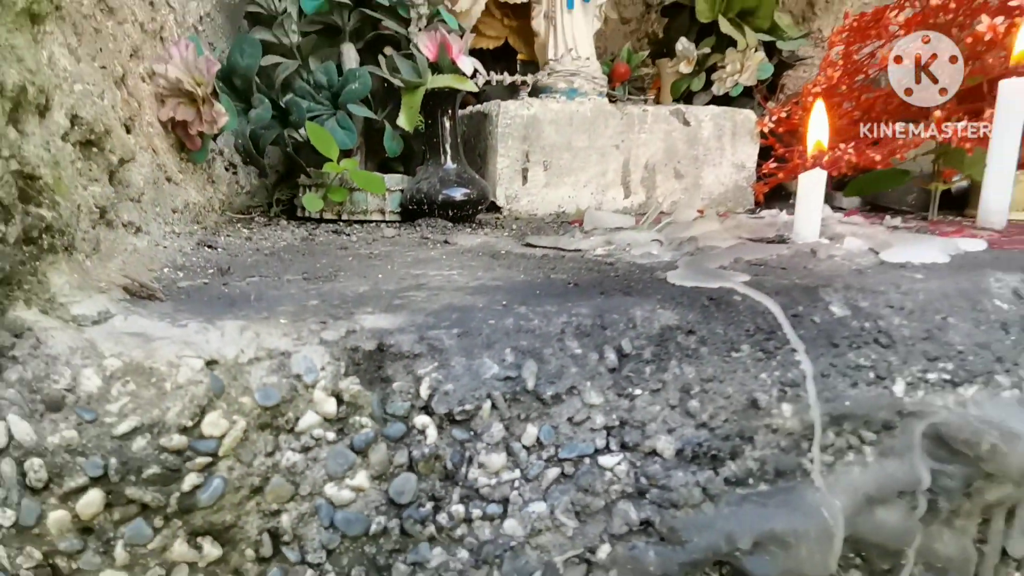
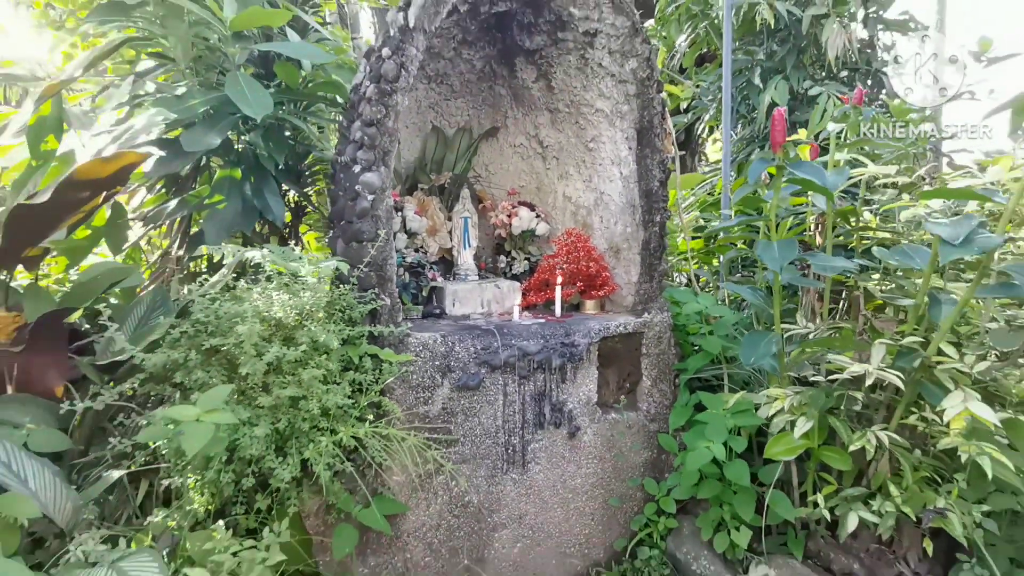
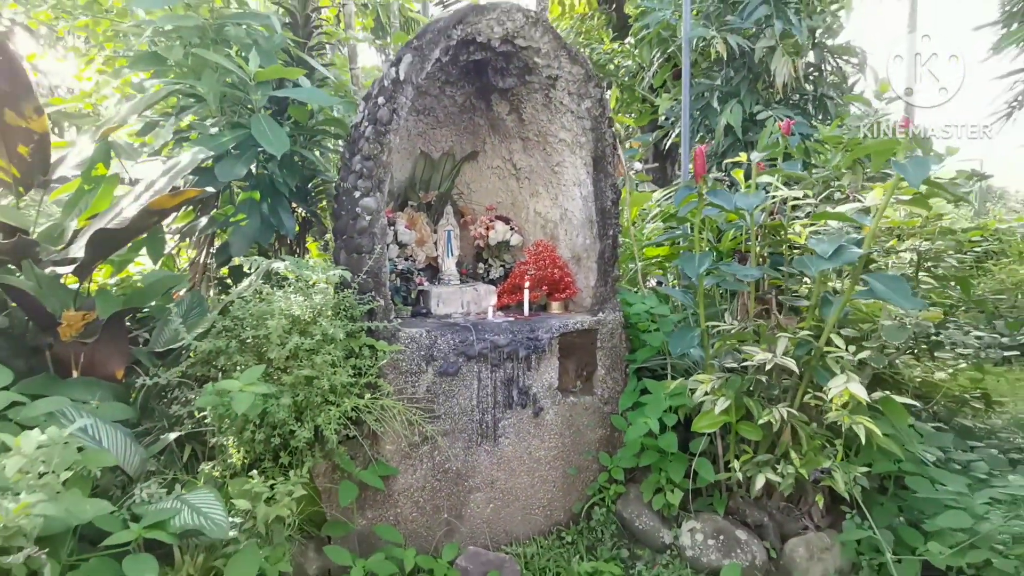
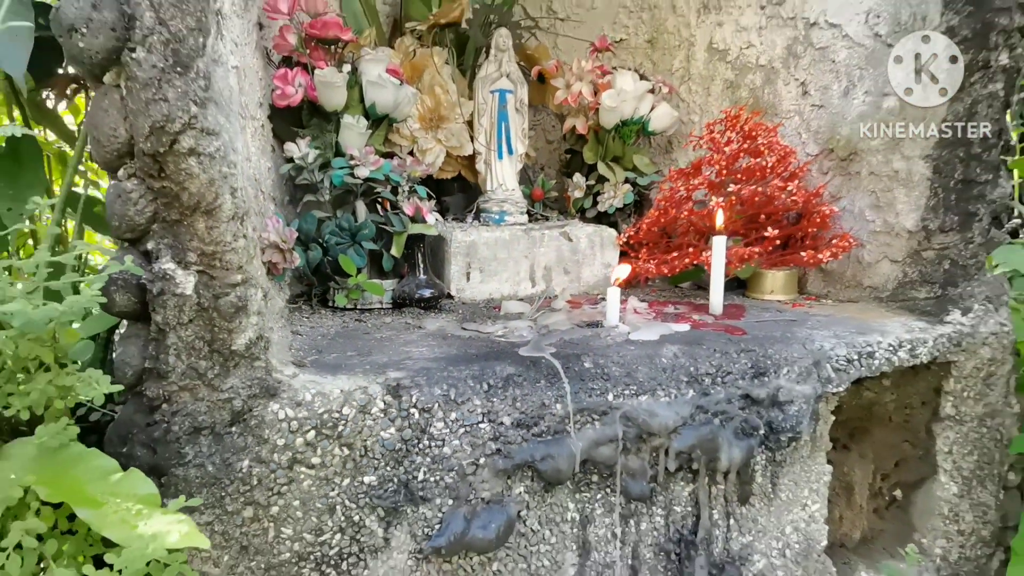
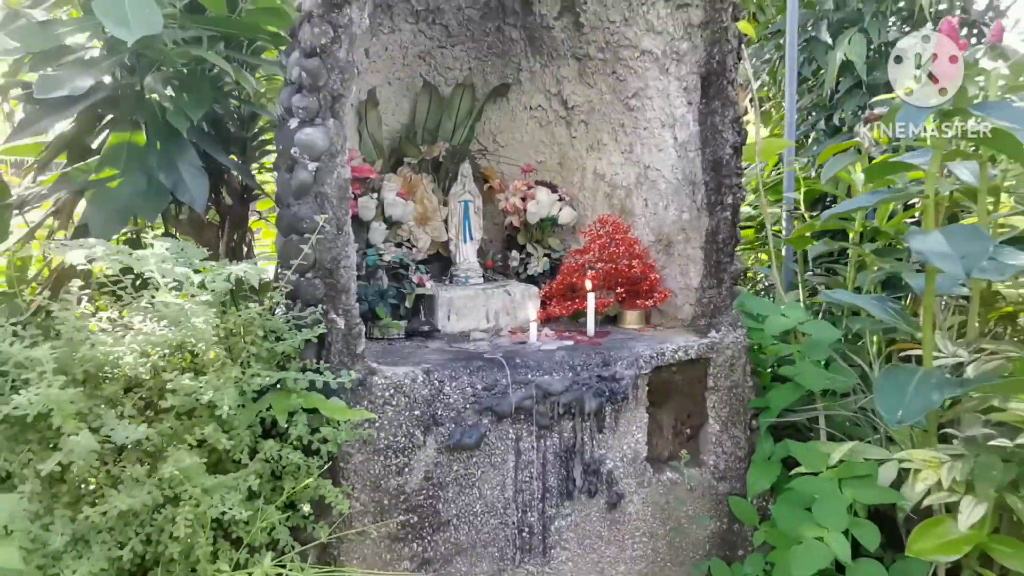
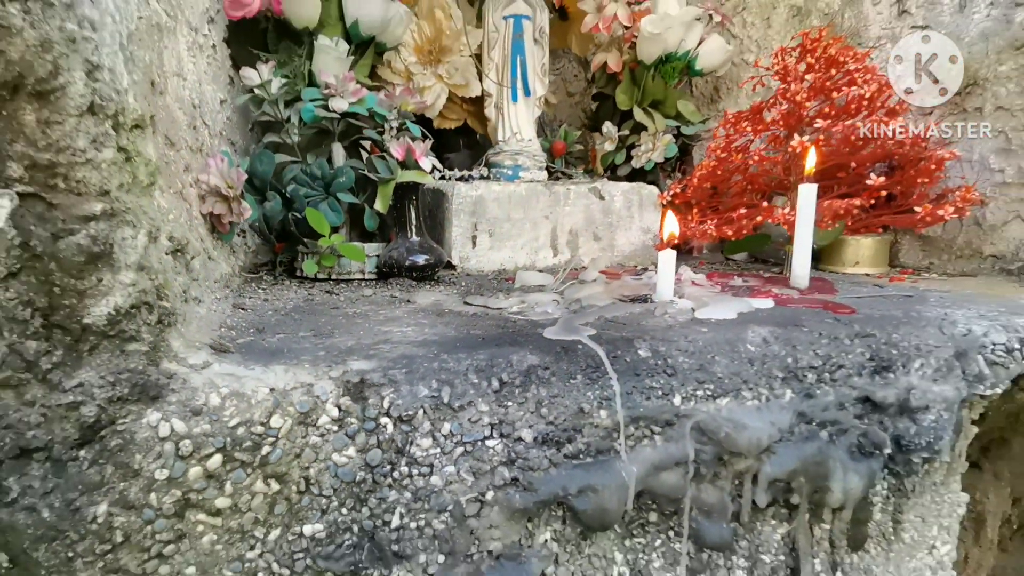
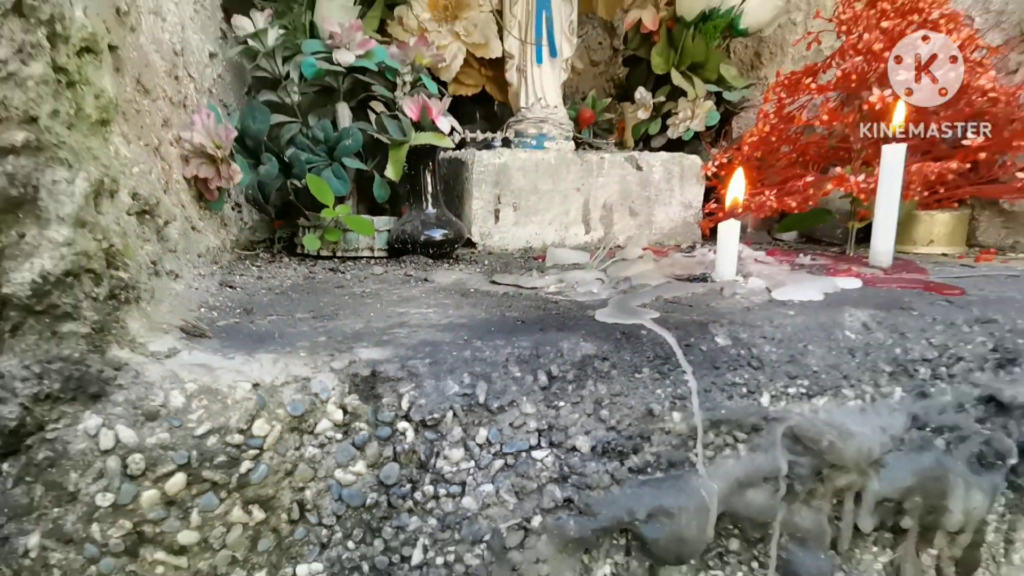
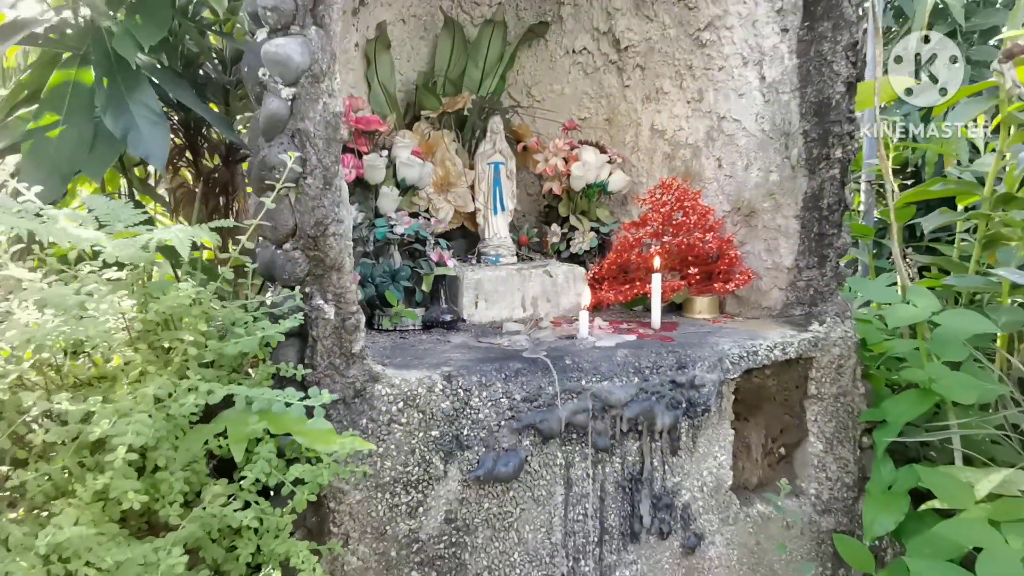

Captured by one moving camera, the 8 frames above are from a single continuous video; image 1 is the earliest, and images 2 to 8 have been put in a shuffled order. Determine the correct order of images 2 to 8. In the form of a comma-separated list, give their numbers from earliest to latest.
7, 6, 4, 8, 5, 2, 3
